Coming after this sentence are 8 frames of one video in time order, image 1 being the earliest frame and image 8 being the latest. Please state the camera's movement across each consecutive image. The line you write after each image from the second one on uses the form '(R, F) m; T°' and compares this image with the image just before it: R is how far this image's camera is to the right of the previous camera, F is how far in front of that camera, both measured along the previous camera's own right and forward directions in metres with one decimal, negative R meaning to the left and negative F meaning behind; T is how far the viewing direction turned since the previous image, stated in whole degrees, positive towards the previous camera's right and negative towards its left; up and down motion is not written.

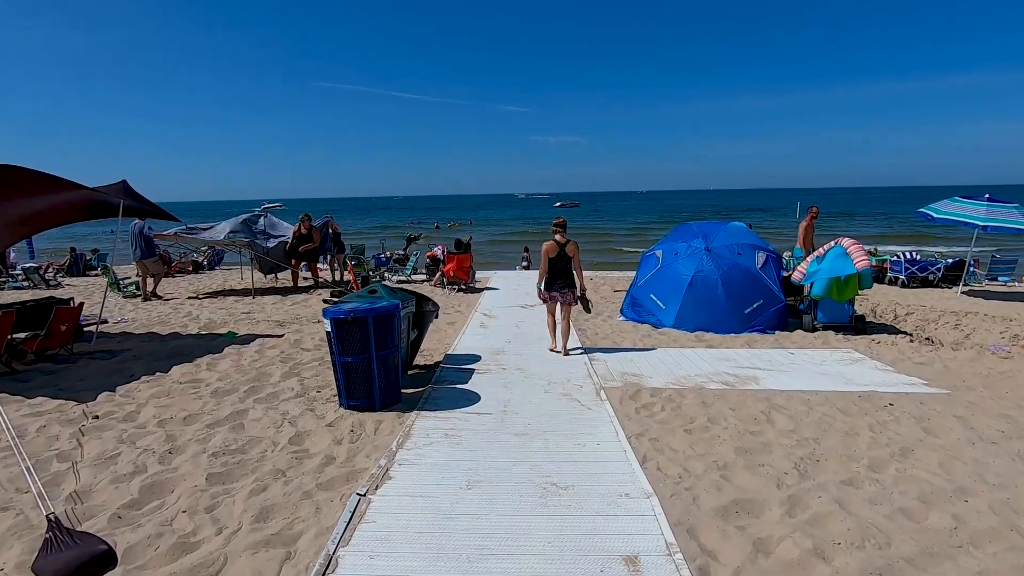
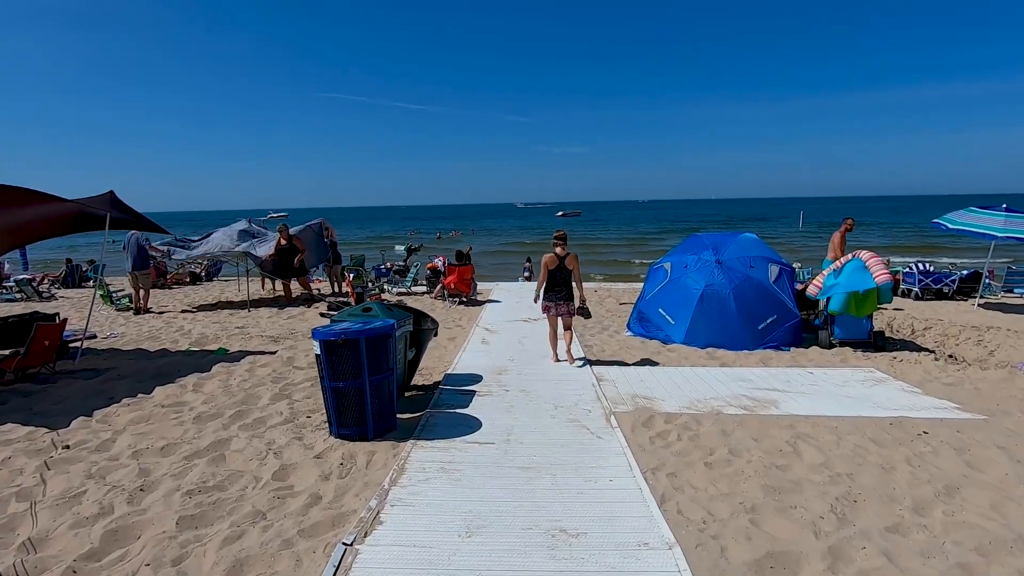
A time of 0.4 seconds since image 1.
(0.0, +0.3) m; 0°
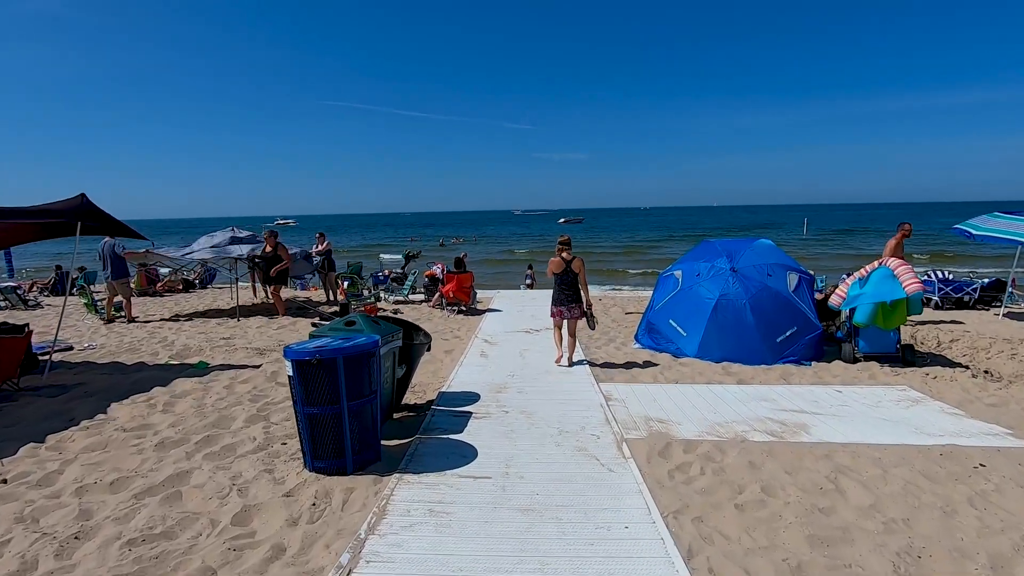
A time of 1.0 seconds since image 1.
(0.0, +0.5) m; 0°
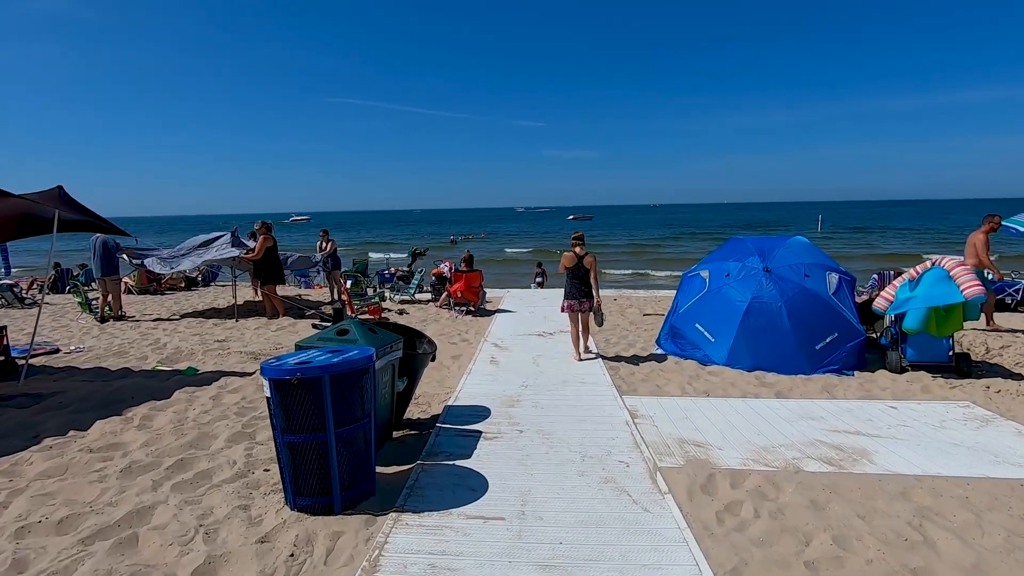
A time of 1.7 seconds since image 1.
(-0.1, +0.6) m; -1°
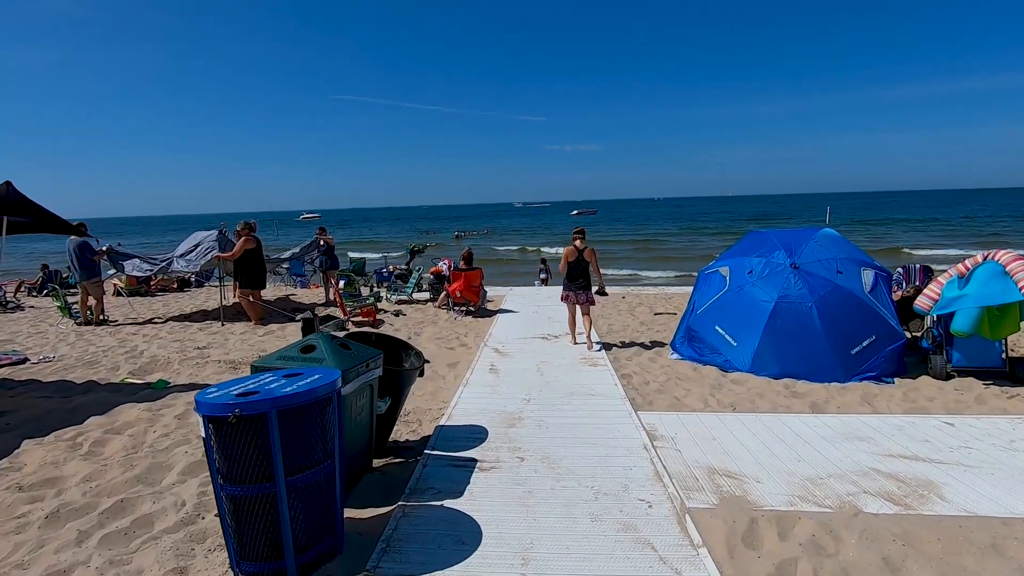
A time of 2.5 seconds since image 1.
(0.0, +0.6) m; 0°
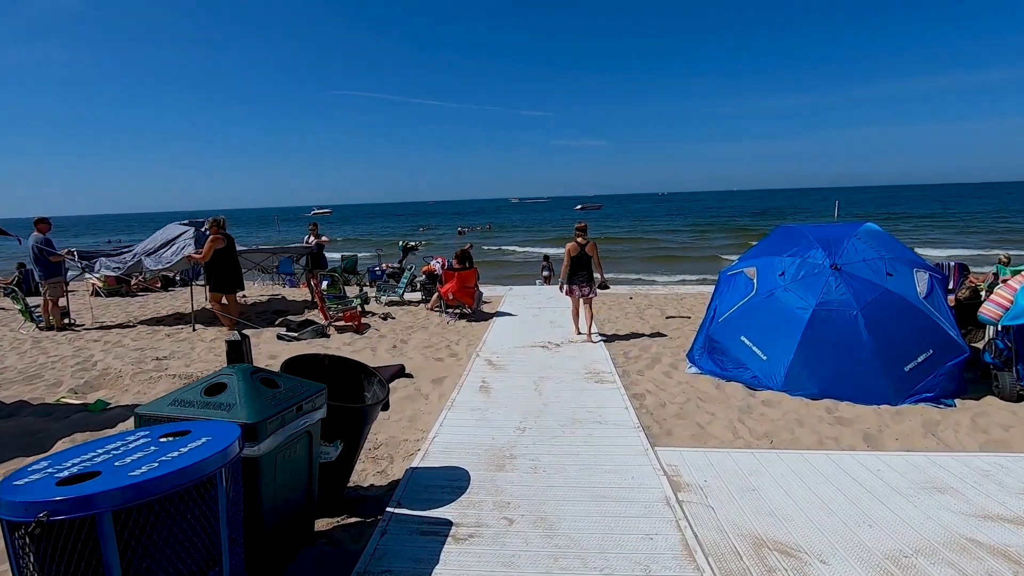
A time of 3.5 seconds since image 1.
(+0.1, +0.9) m; 0°
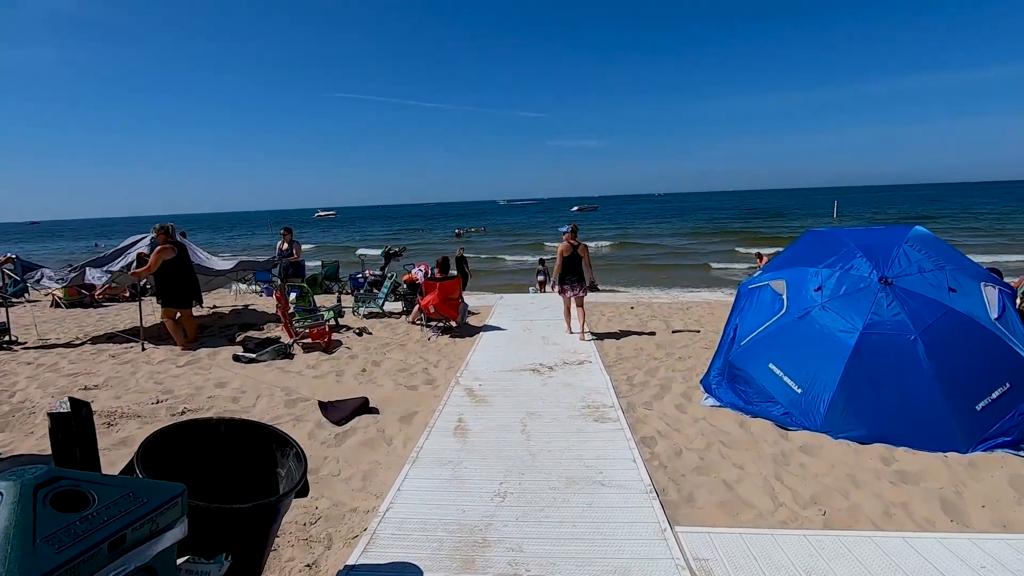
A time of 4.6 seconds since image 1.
(+0.1, +0.9) m; 0°
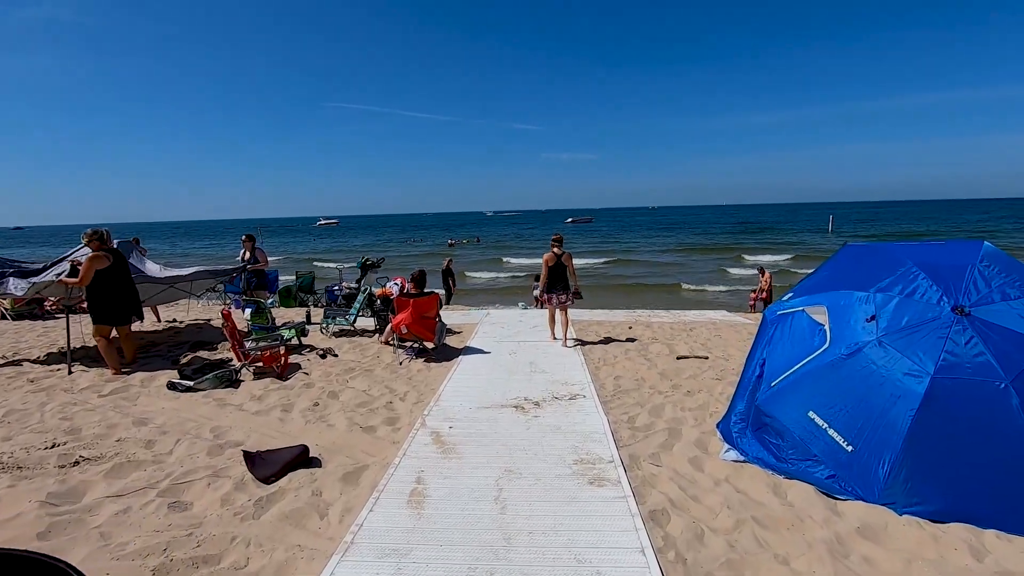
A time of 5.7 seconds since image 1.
(+0.1, +1.0) m; +1°
